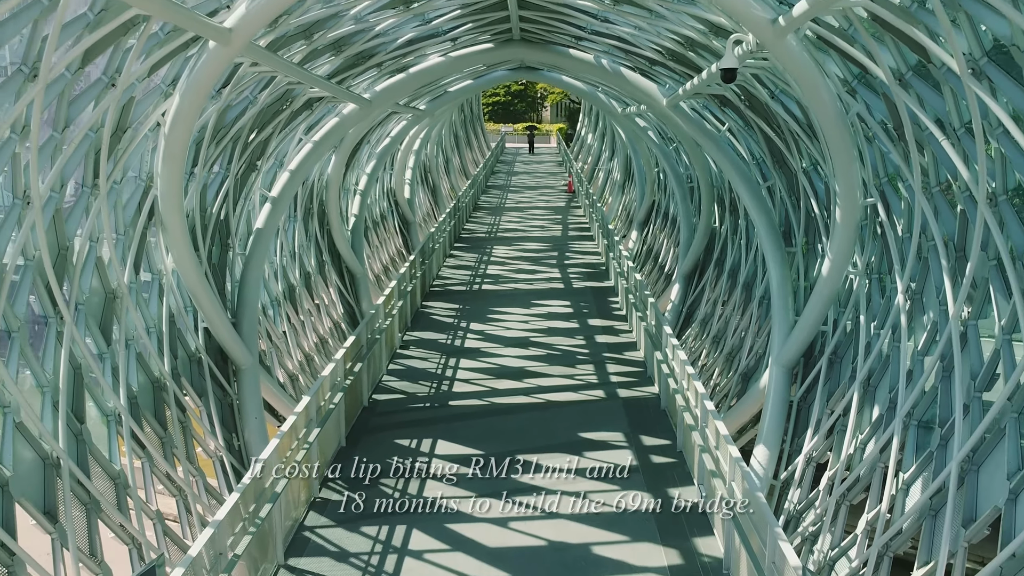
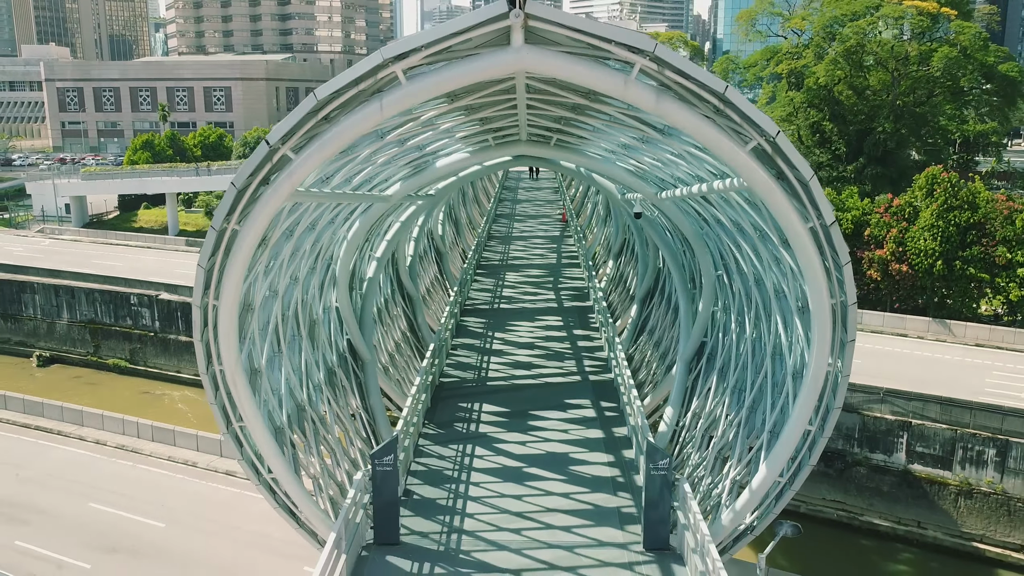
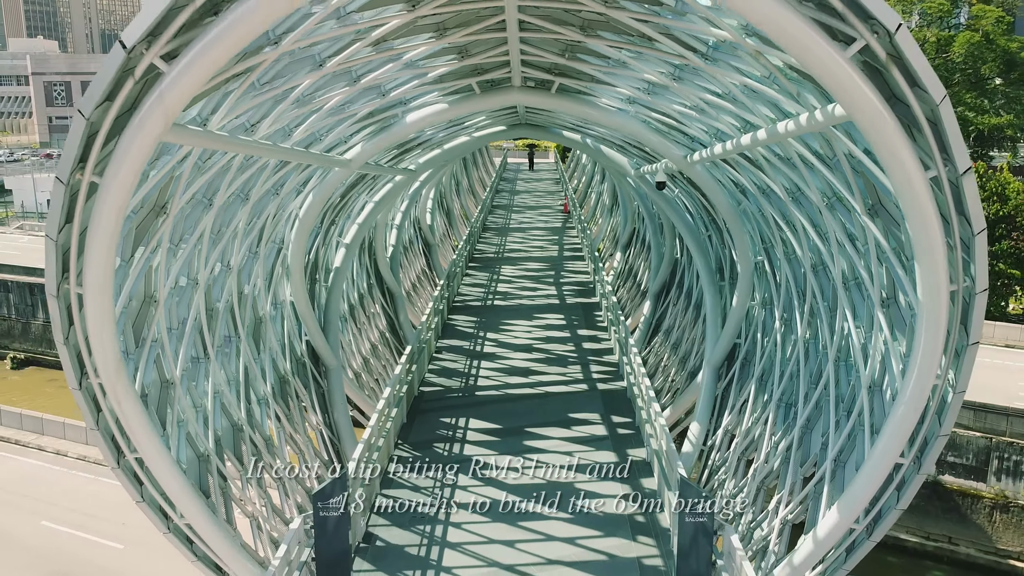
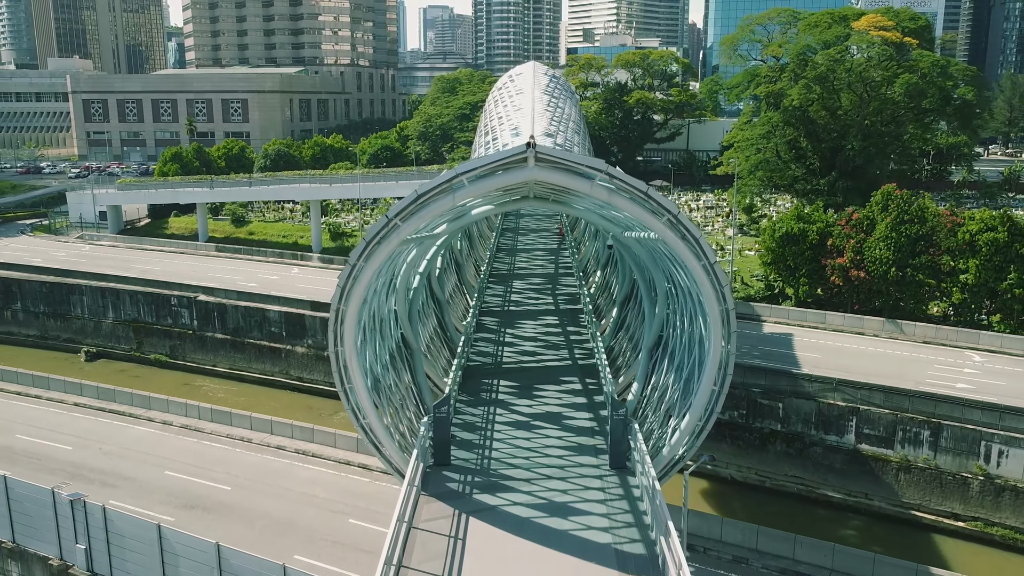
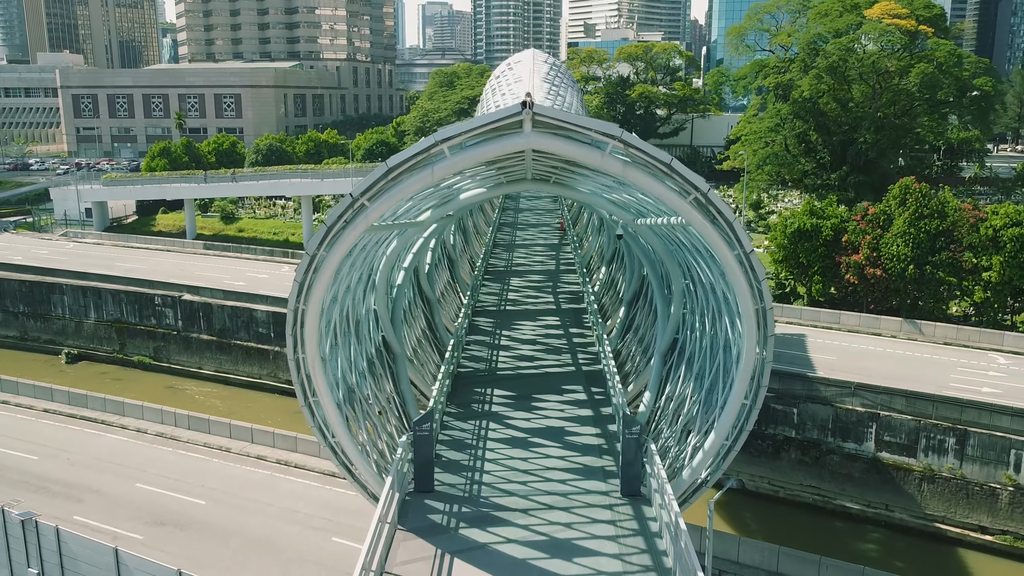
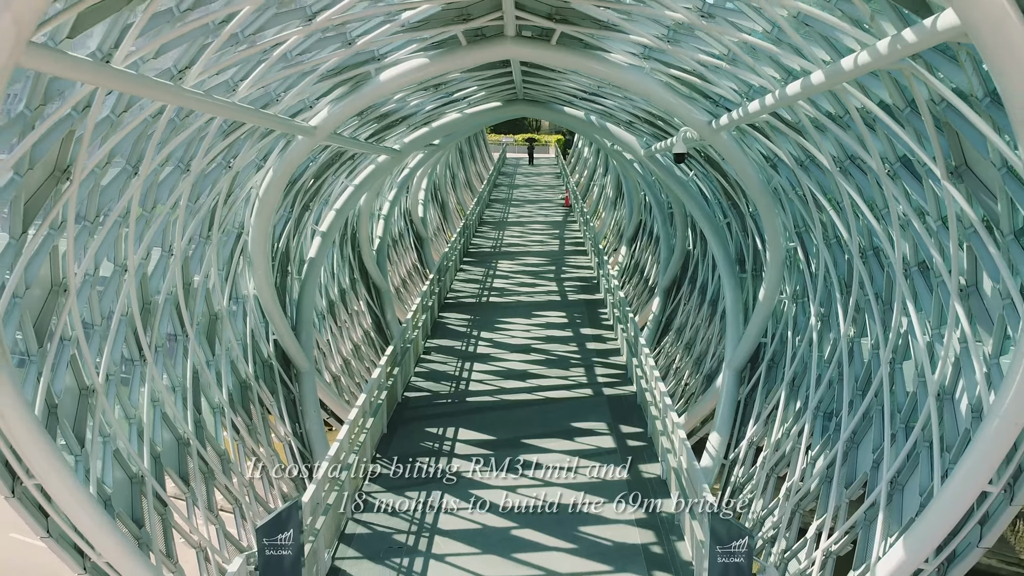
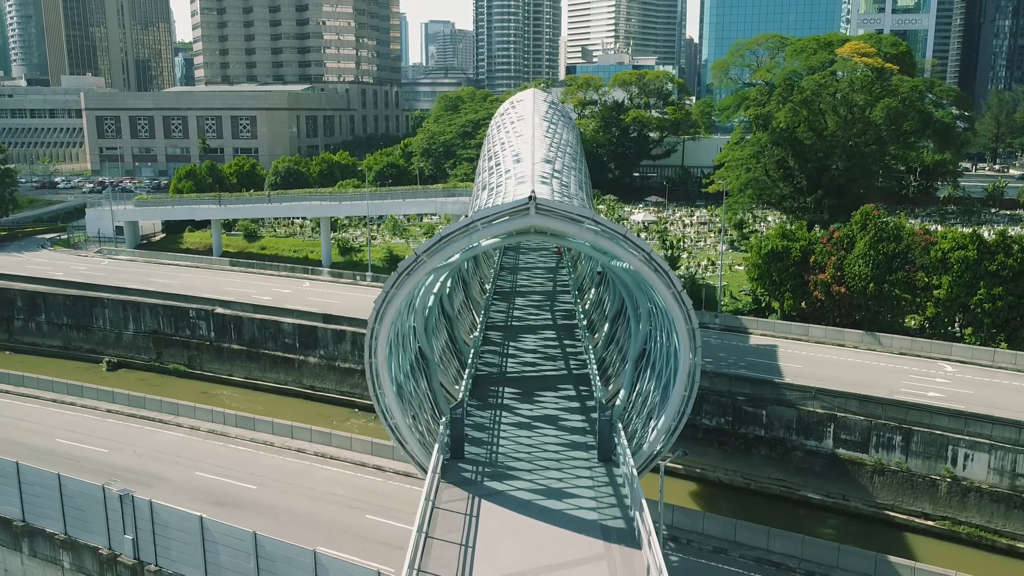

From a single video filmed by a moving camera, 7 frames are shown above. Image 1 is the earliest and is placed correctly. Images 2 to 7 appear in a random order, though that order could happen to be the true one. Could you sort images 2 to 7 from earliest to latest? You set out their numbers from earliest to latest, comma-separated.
6, 3, 2, 5, 4, 7
